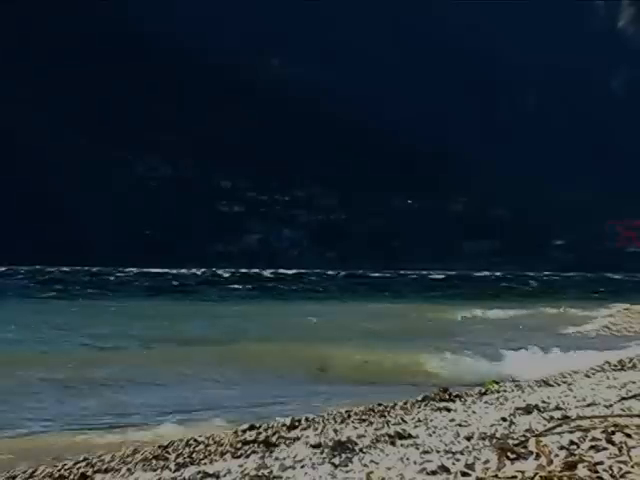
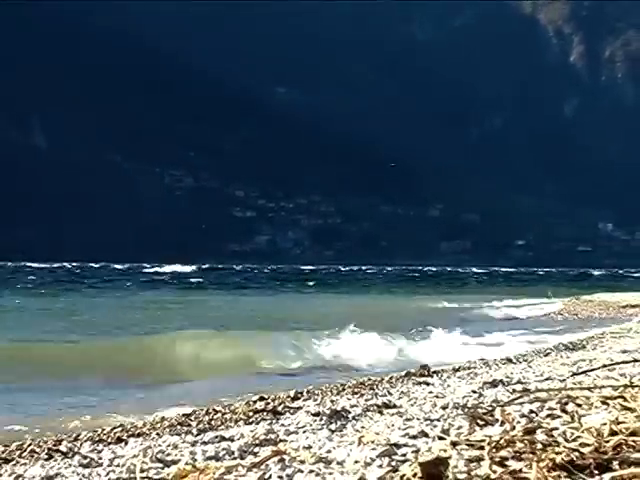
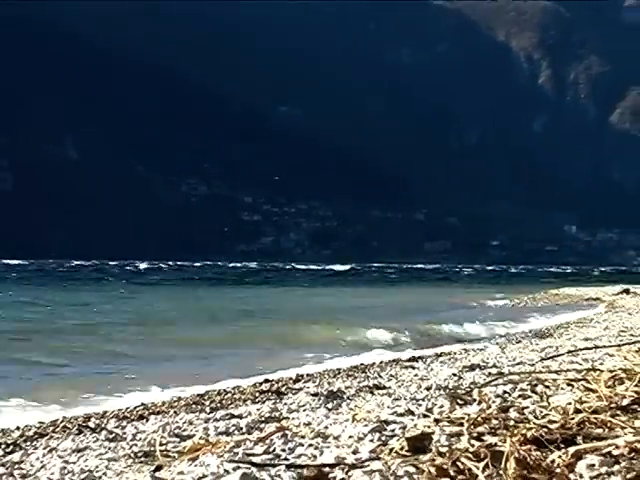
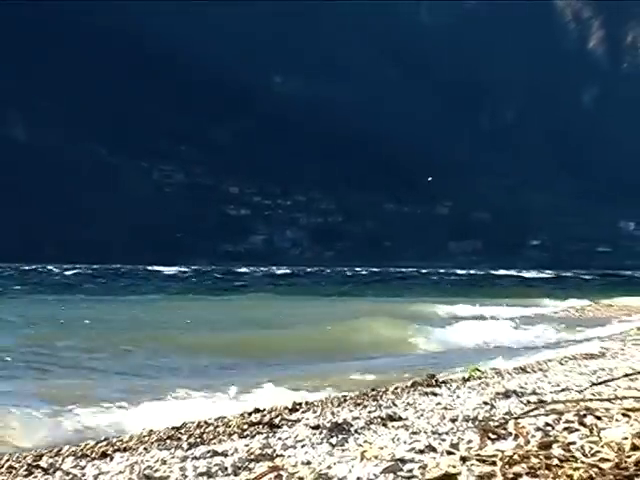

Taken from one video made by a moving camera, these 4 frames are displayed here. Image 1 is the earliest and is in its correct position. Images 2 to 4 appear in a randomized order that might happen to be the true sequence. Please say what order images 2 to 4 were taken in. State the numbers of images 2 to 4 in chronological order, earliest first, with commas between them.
4, 2, 3
